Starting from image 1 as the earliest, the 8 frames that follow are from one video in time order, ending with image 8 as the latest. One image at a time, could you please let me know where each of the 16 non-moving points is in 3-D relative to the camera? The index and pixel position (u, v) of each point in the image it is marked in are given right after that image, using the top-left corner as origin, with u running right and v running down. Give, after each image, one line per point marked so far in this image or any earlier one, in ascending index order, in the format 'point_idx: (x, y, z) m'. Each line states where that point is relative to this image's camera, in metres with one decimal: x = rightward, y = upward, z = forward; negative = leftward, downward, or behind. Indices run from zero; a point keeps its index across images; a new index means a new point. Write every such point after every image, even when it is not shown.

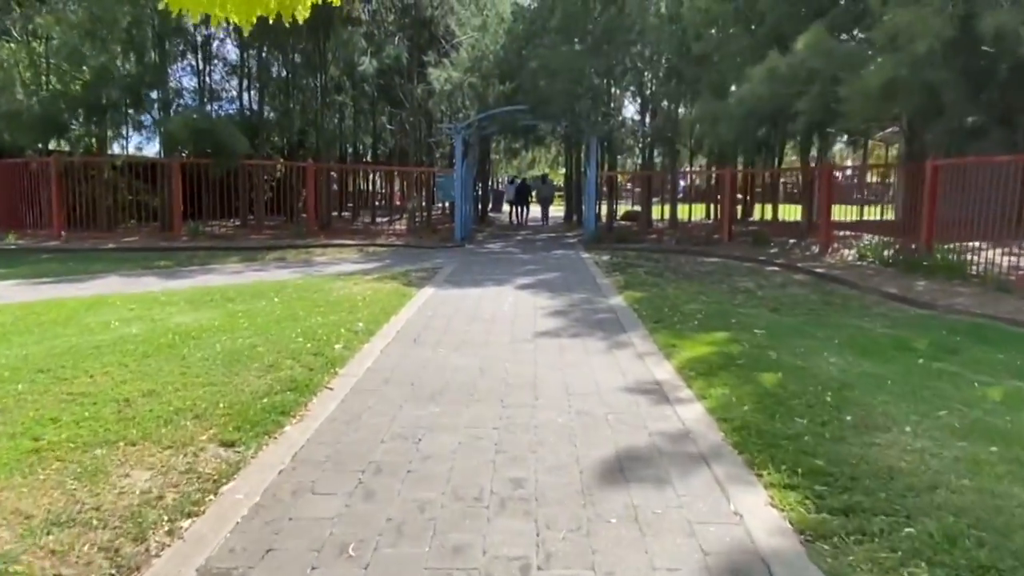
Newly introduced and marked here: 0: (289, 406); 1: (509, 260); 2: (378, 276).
0: (-1.8, -0.9, +5.9) m
1: (-0.1, +0.6, +17.0) m
2: (-2.5, +0.2, +13.7) m
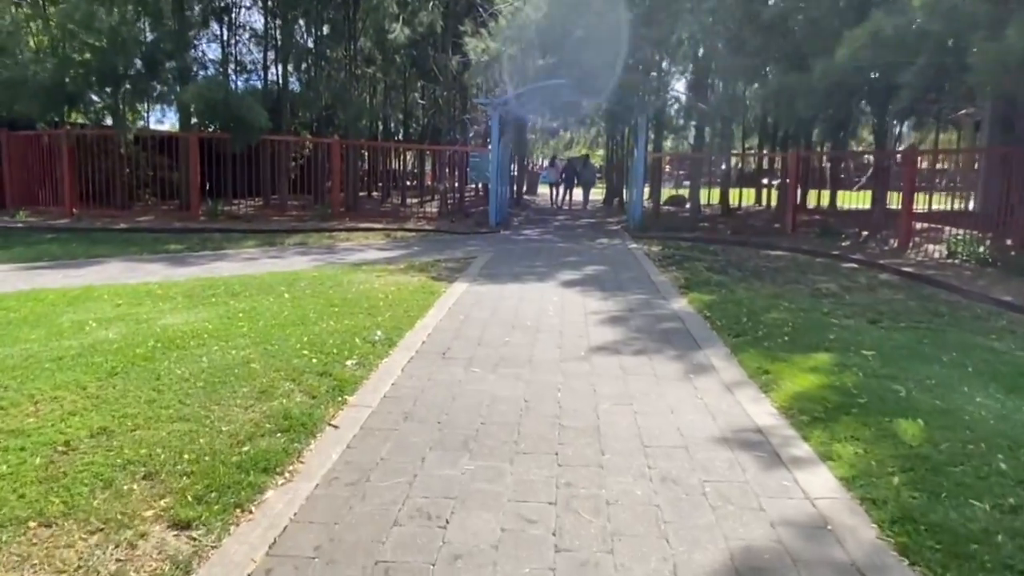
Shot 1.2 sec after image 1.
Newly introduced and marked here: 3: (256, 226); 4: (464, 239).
0: (-1.4, -1.0, +4.4) m
1: (+0.8, +0.8, +15.5) m
2: (-1.8, +0.4, +12.3) m
3: (-6.1, +1.5, +17.2) m
4: (-1.2, +1.2, +17.2) m
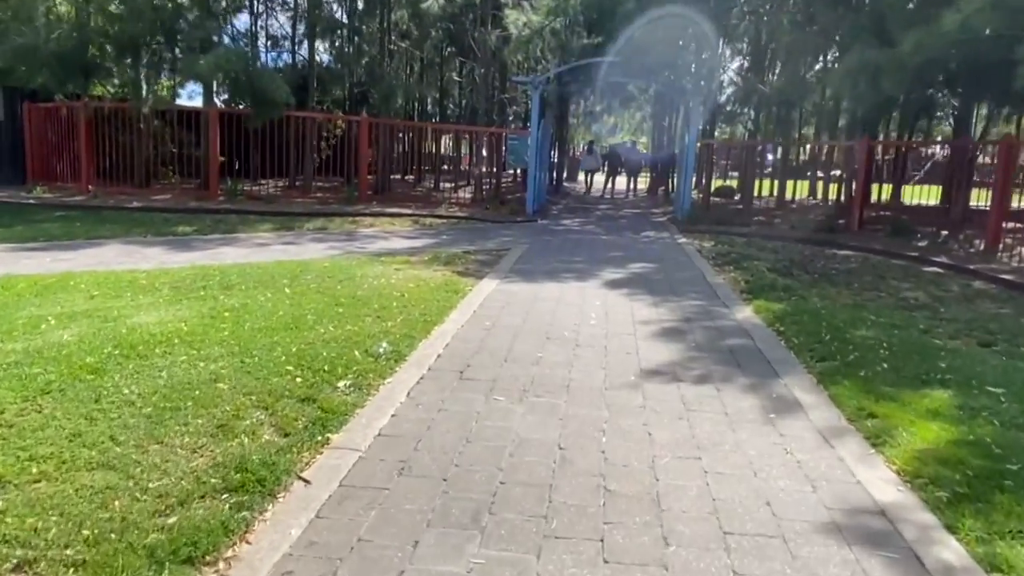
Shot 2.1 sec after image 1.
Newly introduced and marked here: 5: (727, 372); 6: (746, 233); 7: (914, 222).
0: (-1.3, -1.1, +3.2) m
1: (+1.5, +0.9, +14.1) m
2: (-1.2, +0.5, +11.0) m
3: (-5.2, +1.8, +16.1) m
4: (-0.3, +1.3, +15.9) m
5: (+1.7, -0.7, +5.9) m
6: (+5.1, +1.2, +15.9) m
7: (+8.7, +1.5, +15.8) m
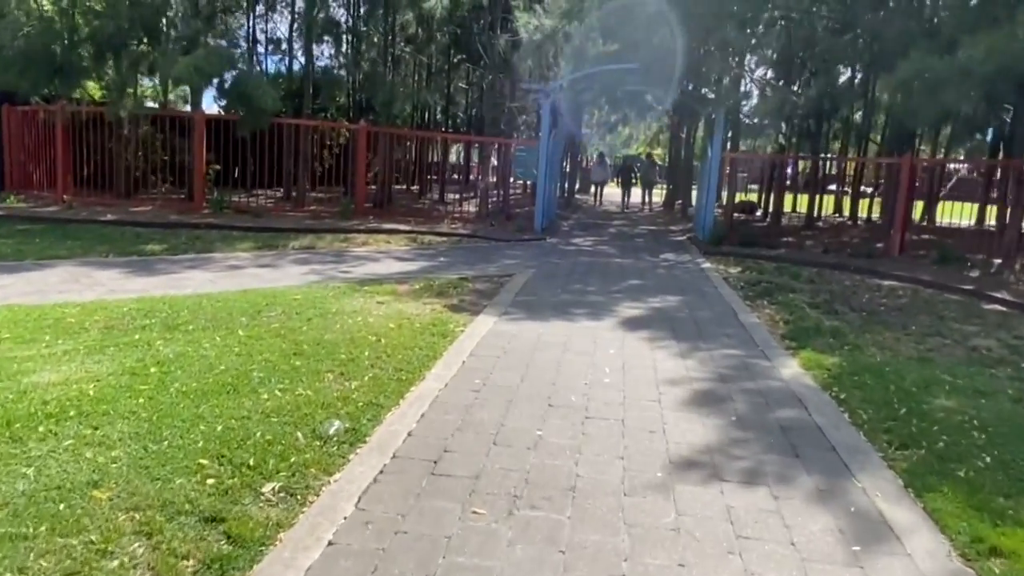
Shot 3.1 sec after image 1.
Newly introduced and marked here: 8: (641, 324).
0: (-1.4, -1.4, +1.9) m
1: (+1.6, +0.4, +12.7) m
2: (-1.2, 0.0, +9.7) m
3: (-5.1, +1.3, +14.9) m
4: (-0.2, +0.8, +14.6) m
5: (+1.7, -1.1, +4.6) m
6: (+5.3, +0.6, +14.5) m
7: (+8.9, +0.8, +14.4) m
8: (+1.5, -0.4, +8.3) m
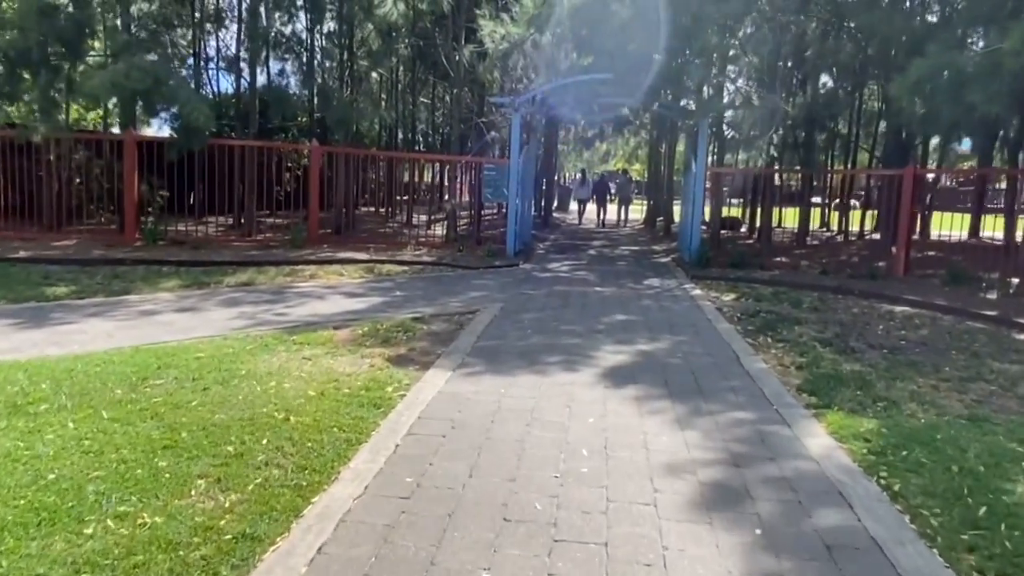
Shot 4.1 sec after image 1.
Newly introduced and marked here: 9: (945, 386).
0: (-1.7, -1.8, +0.3) m
1: (+1.0, -0.2, +11.3) m
2: (-1.7, -0.5, +8.2) m
3: (-5.7, +0.6, +13.3) m
4: (-0.8, +0.2, +13.1) m
5: (+1.4, -1.4, +3.1) m
6: (+4.7, +0.1, +13.1) m
7: (+8.3, +0.4, +13.1) m
8: (+1.1, -0.8, +6.8) m
9: (+4.0, -0.9, +6.8) m
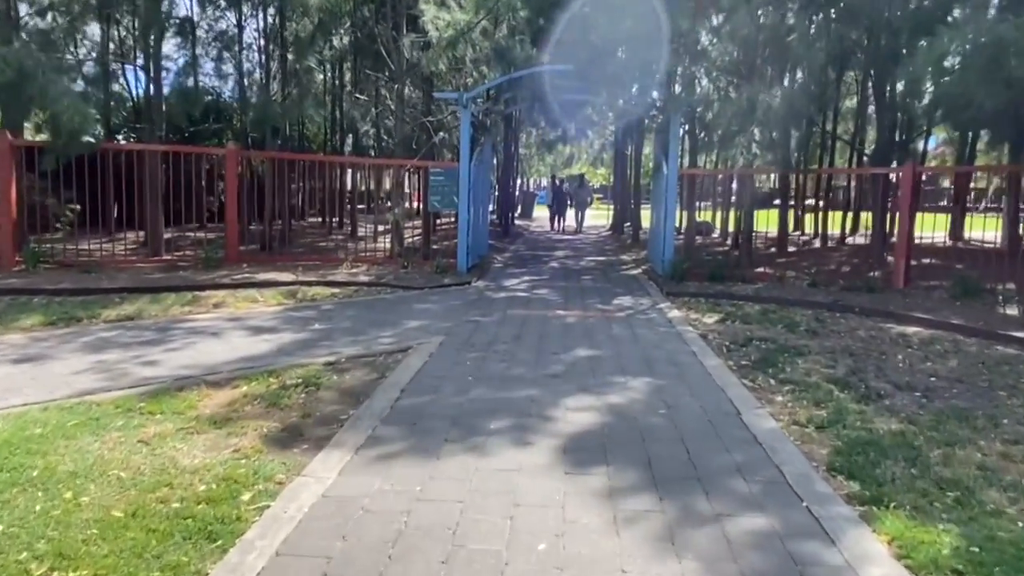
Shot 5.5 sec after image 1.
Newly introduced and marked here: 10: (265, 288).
0: (-1.9, -2.0, -1.6) m
1: (+0.3, -0.5, +9.5) m
2: (-2.2, -0.9, +6.2) m
3: (-6.5, +0.1, +11.2) m
4: (-1.6, -0.2, +11.2) m
5: (+1.1, -1.7, +1.3) m
6: (+3.9, -0.1, +11.5) m
7: (+7.5, +0.2, +11.6) m
8: (+0.6, -1.1, +5.0) m
9: (+3.5, -1.1, +5.1) m
10: (-3.8, 0.0, +11.4) m
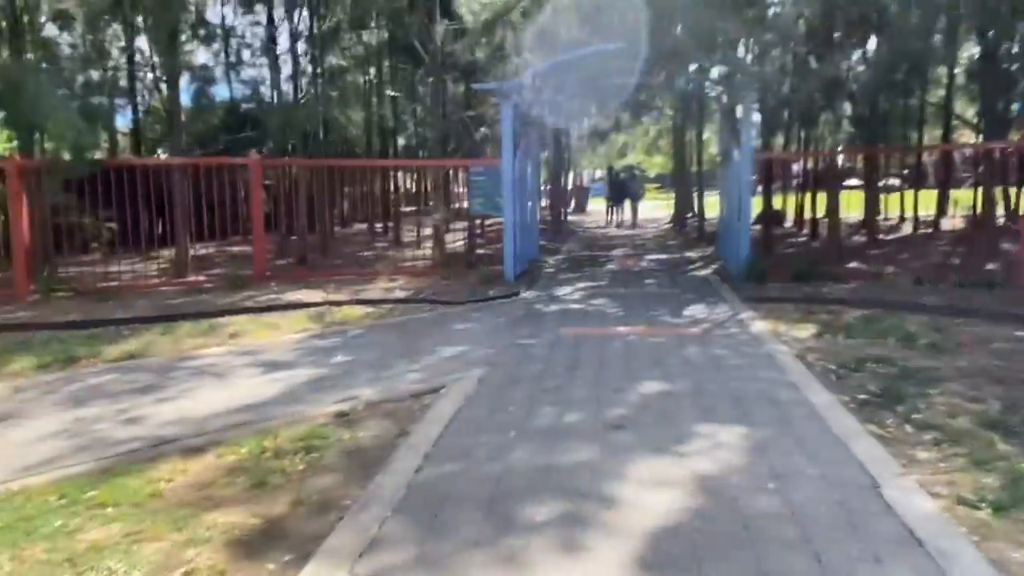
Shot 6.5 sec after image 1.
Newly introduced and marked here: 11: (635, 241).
0: (-2.1, -2.4, -2.8) m
1: (+0.9, -0.7, +8.0) m
2: (-1.9, -1.2, +5.0) m
3: (-5.8, -0.3, +10.3) m
4: (-0.9, -0.4, +9.9) m
5: (+1.0, -1.9, -0.2) m
6: (+4.6, -0.2, +9.7) m
7: (+8.2, +0.3, +9.6) m
8: (+0.8, -1.3, +3.6) m
9: (+3.7, -1.2, +3.4) m
10: (-3.1, -0.3, +10.3) m
11: (+3.4, +1.3, +19.9) m
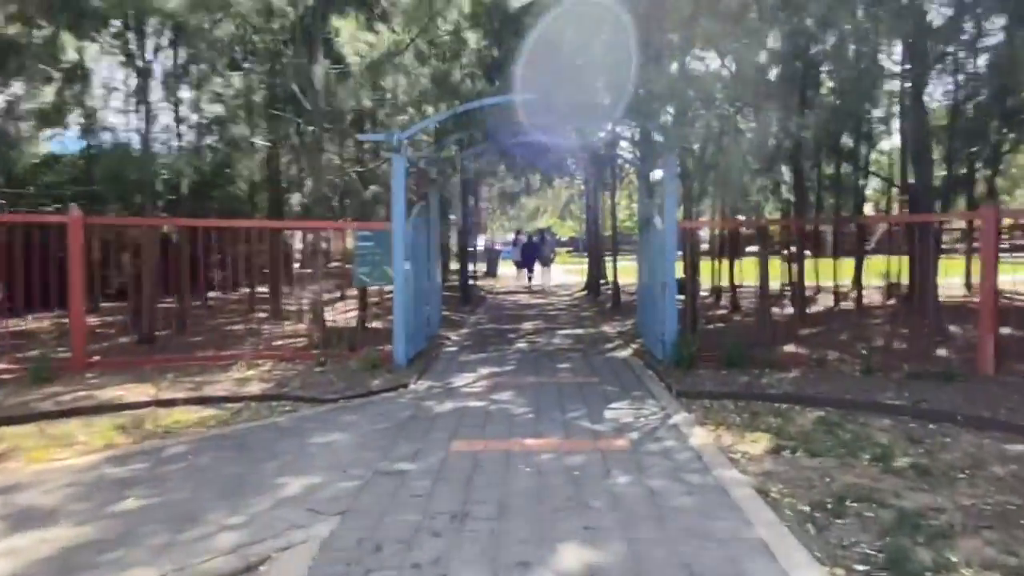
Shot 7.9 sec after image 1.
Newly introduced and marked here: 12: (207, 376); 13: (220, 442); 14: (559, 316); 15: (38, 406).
0: (-1.8, -2.4, -5.2) m
1: (-0.1, -1.6, +6.1) m
2: (-2.5, -1.8, +2.7) m
3: (-7.0, -1.3, +7.5) m
4: (-2.1, -1.4, +7.7) m
5: (+1.0, -2.1, -2.2) m
6: (+3.3, -1.2, +8.2) m
7: (+6.9, -0.8, +8.5) m
8: (+0.3, -1.9, +1.6) m
9: (+3.2, -1.7, +1.7) m
10: (-4.4, -1.4, +7.8) m
11: (+0.9, -0.6, +18.3) m
12: (-4.1, -1.2, +9.8) m
13: (-2.8, -1.5, +7.0) m
14: (+1.1, -0.7, +17.3) m
15: (-5.2, -1.3, +8.0) m
